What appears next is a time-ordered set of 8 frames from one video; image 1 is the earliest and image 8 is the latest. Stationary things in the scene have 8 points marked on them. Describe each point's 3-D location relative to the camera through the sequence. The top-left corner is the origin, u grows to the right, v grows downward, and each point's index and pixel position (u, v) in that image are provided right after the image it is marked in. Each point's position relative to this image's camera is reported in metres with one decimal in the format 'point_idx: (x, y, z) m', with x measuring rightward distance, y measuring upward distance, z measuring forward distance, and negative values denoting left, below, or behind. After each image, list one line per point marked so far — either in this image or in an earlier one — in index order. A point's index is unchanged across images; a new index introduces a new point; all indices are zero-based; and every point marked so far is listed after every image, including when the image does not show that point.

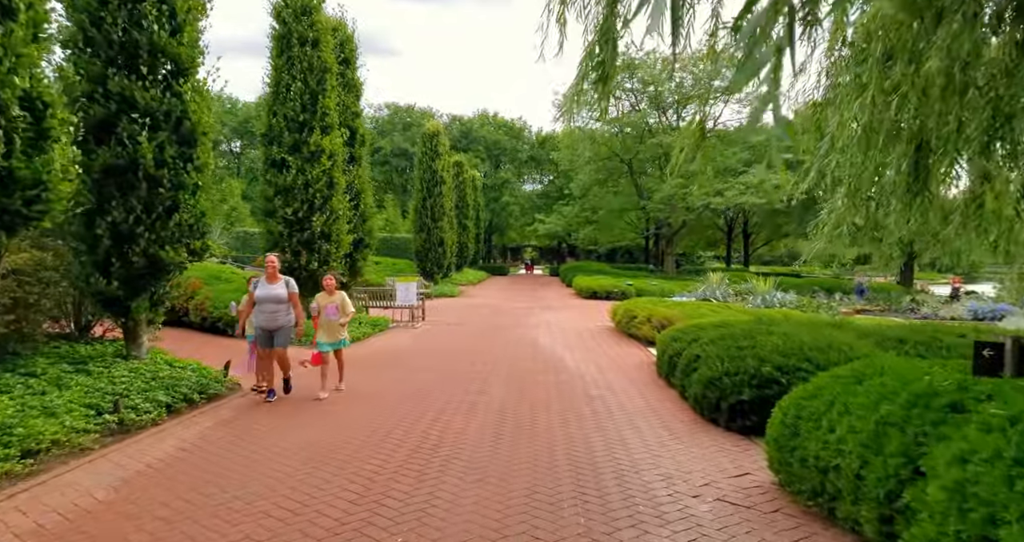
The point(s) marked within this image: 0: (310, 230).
0: (-3.7, +0.7, +12.4) m
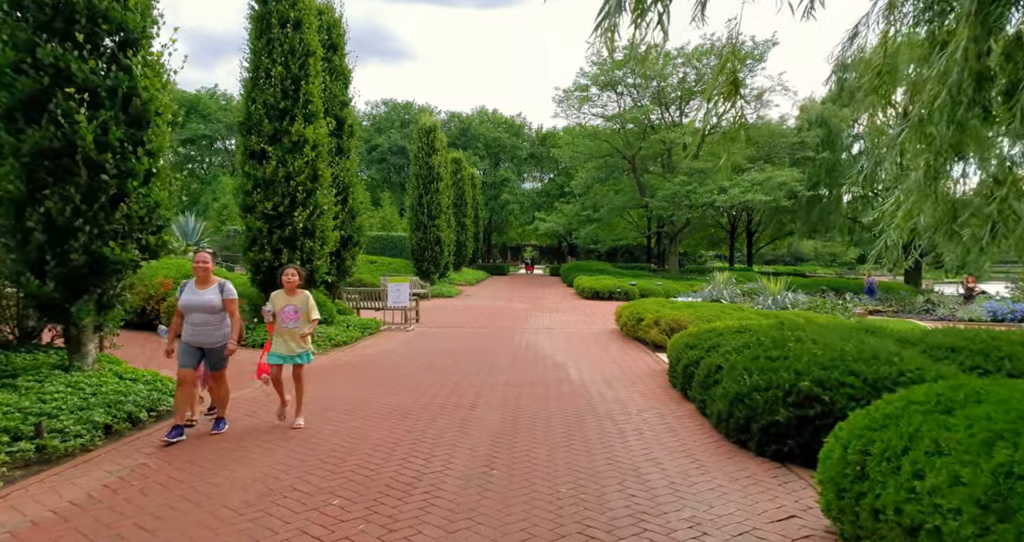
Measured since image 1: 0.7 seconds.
0: (-3.7, +0.7, +11.6) m
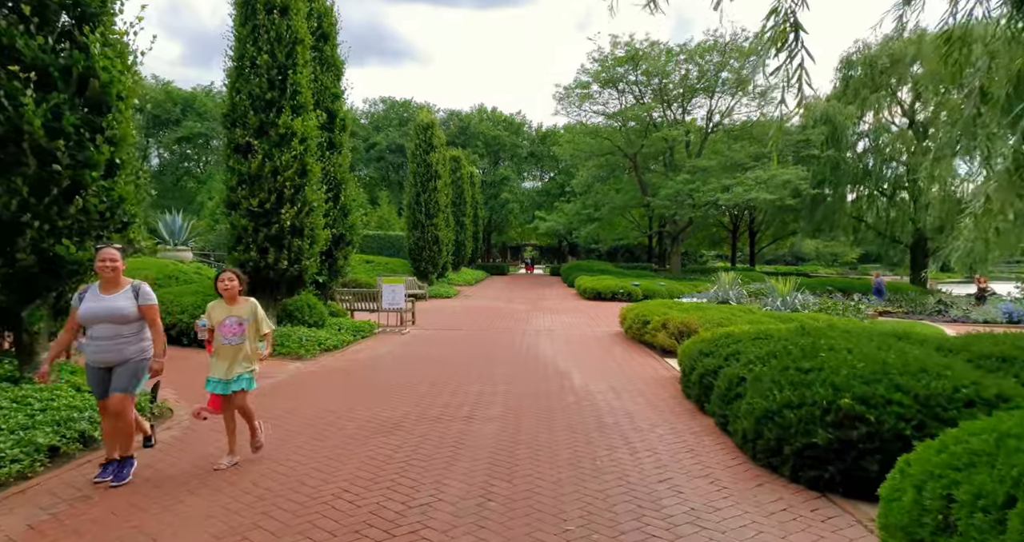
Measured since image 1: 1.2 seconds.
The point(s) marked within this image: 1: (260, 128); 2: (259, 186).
0: (-3.7, +0.7, +10.9) m
1: (-4.0, +2.3, +10.9) m
2: (-4.0, +1.3, +10.8) m
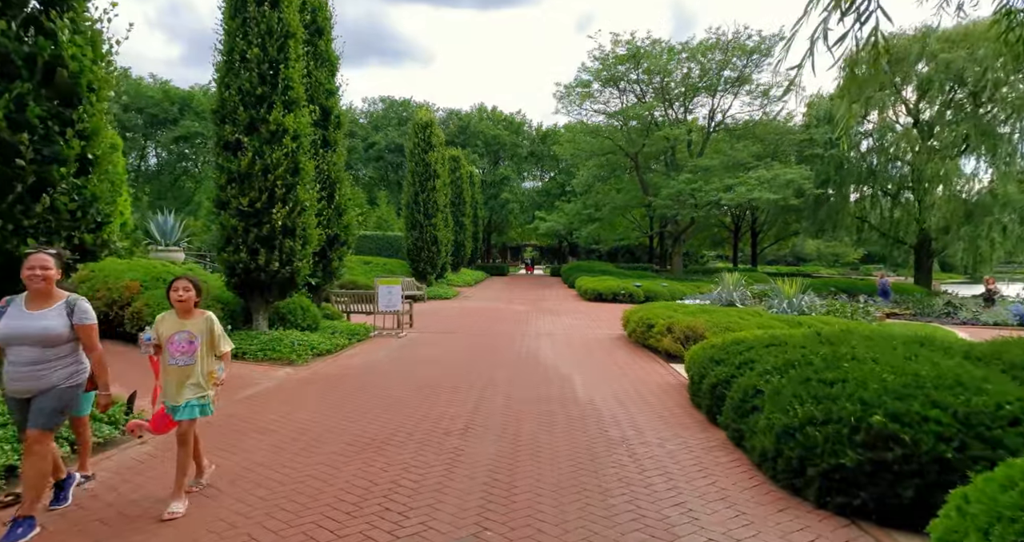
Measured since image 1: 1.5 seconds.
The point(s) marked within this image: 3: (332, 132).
0: (-3.7, +0.7, +10.5) m
1: (-4.0, +2.2, +10.5) m
2: (-4.0, +1.3, +10.5) m
3: (-3.4, +2.6, +12.9) m
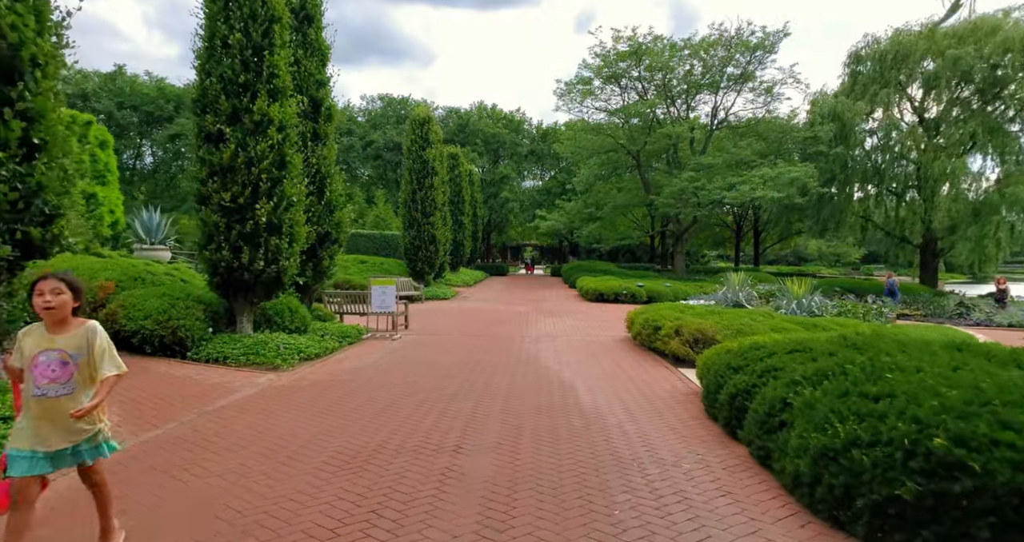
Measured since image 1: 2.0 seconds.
0: (-3.8, +0.7, +9.9) m
1: (-4.0, +2.3, +9.9) m
2: (-4.0, +1.3, +9.8) m
3: (-3.4, +2.6, +12.3) m
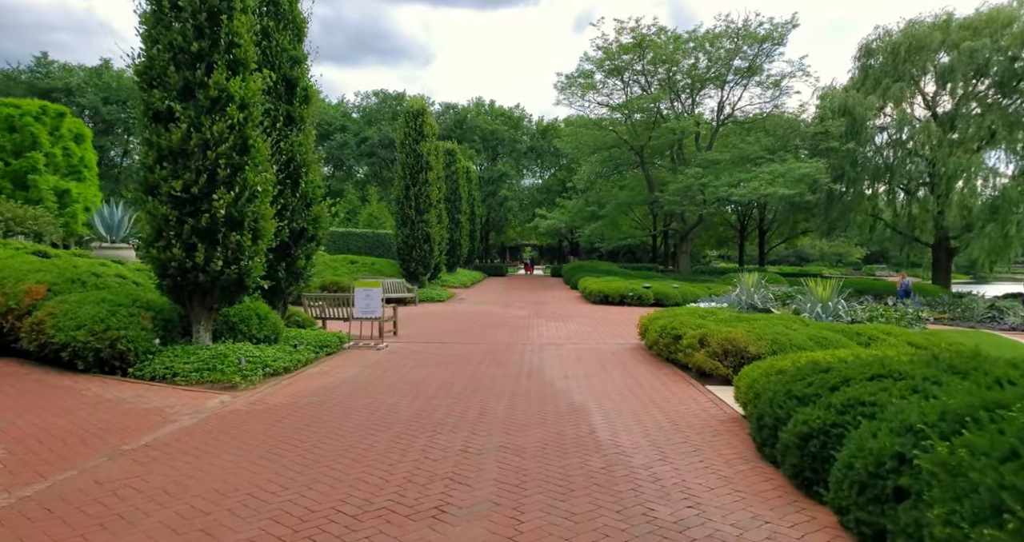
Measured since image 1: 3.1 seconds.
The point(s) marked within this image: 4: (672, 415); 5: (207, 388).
0: (-3.8, +0.7, +8.5) m
1: (-4.0, +2.2, +8.5) m
2: (-4.0, +1.3, +8.4) m
3: (-3.4, +2.6, +10.9) m
4: (+1.6, -1.4, +6.9) m
5: (-3.5, -1.3, +7.8) m
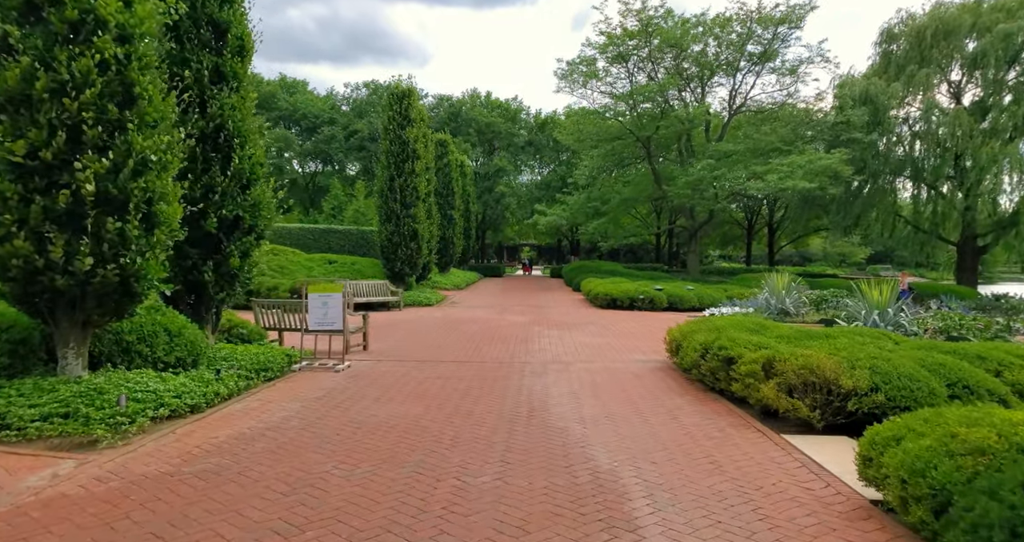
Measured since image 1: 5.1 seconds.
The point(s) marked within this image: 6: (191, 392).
0: (-3.8, +0.7, +5.9) m
1: (-4.1, +2.2, +5.9) m
2: (-4.1, +1.3, +5.8) m
3: (-3.5, +2.6, +8.3) m
4: (+1.5, -1.4, +4.4) m
5: (-3.5, -1.3, +5.2) m
6: (-3.1, -1.2, +6.6) m
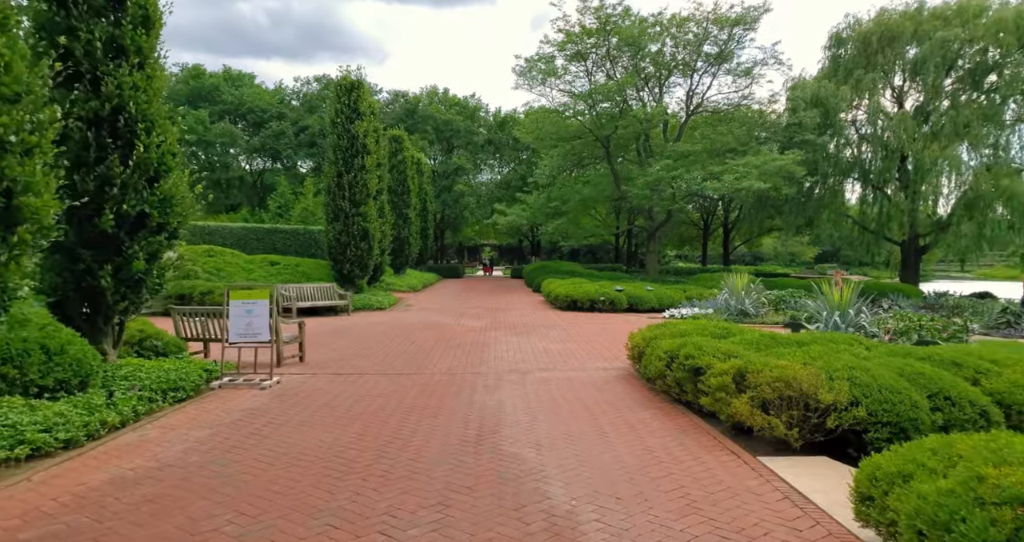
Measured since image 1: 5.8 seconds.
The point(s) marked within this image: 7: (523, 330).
0: (-4.2, +0.7, +4.9) m
1: (-4.5, +2.2, +4.9) m
2: (-4.5, +1.3, +4.8) m
3: (-4.0, +2.6, +7.3) m
4: (+1.2, -1.5, +3.7) m
5: (-3.9, -1.4, +4.2) m
6: (-3.6, -1.2, +5.6) m
7: (+0.2, -1.2, +14.0) m
